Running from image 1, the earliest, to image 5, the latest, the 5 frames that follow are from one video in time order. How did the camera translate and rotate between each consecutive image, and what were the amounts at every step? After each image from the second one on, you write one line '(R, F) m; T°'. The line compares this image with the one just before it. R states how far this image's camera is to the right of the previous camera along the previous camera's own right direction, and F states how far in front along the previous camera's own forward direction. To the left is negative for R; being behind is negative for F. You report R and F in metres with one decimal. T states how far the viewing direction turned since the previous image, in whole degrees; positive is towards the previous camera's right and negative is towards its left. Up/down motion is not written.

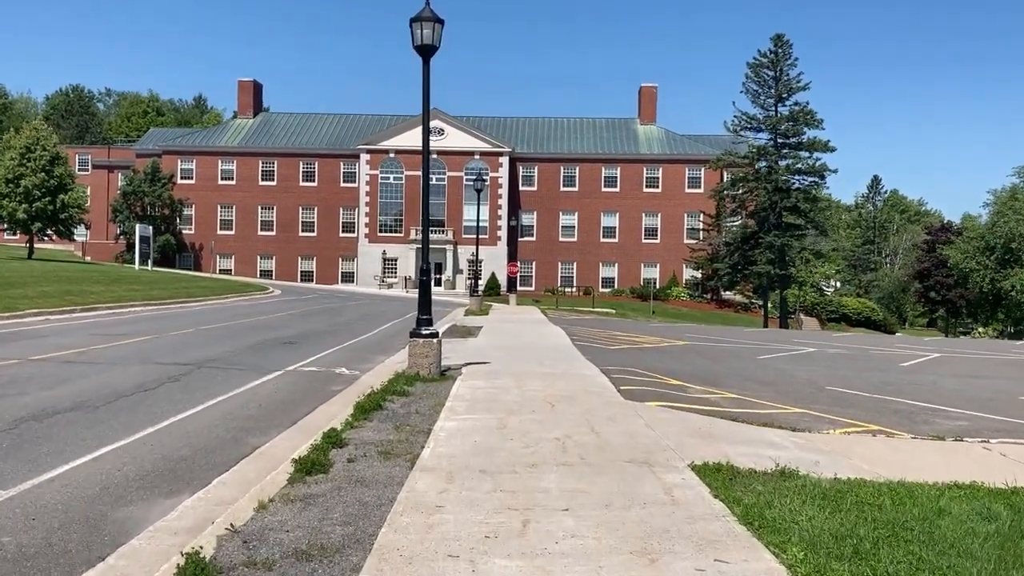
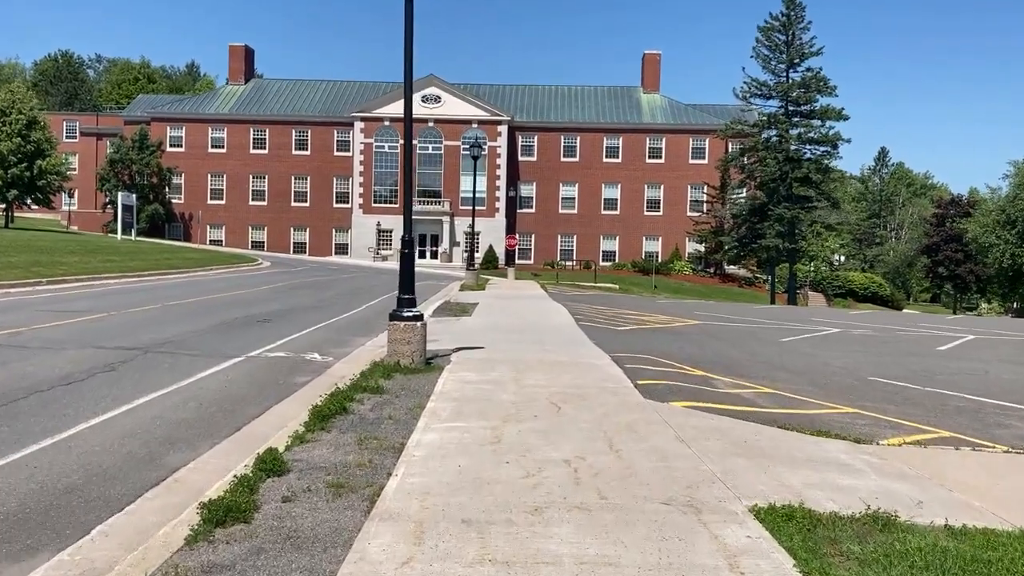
(0.0, +1.8) m; 0°
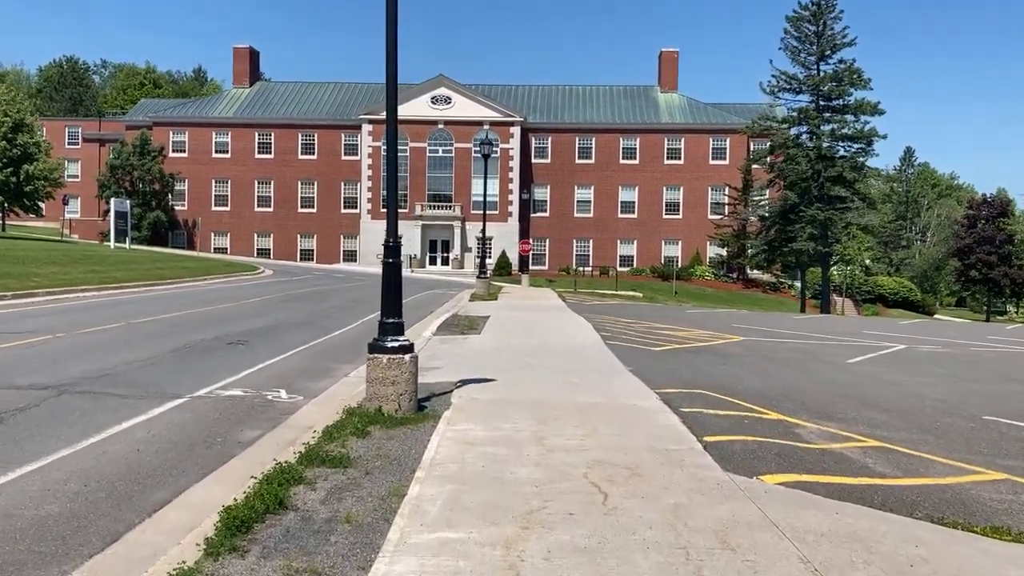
(0.0, +2.6) m; -1°
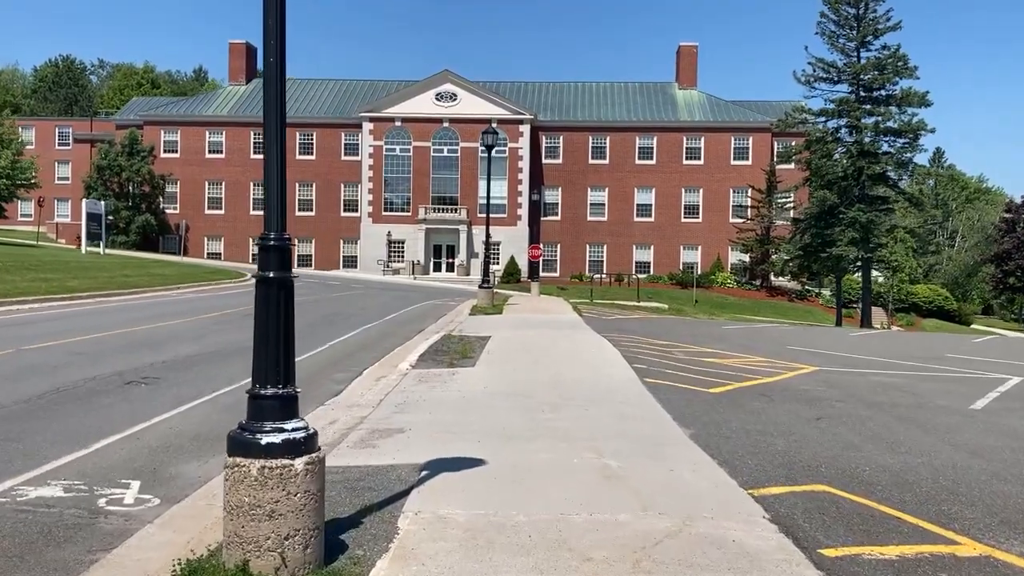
(+0.1, +3.8) m; -1°
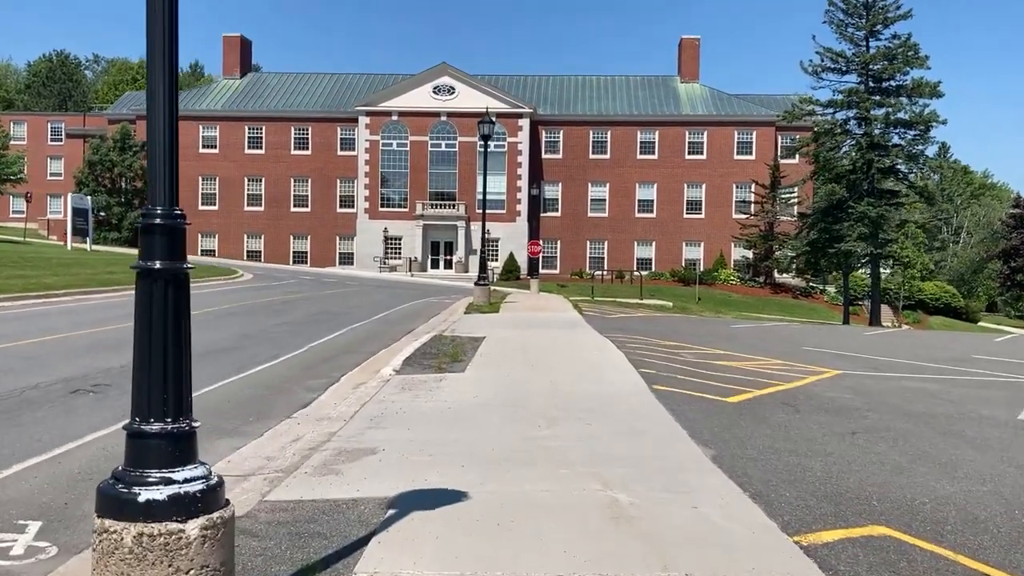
(+0.1, +1.1) m; 0°
